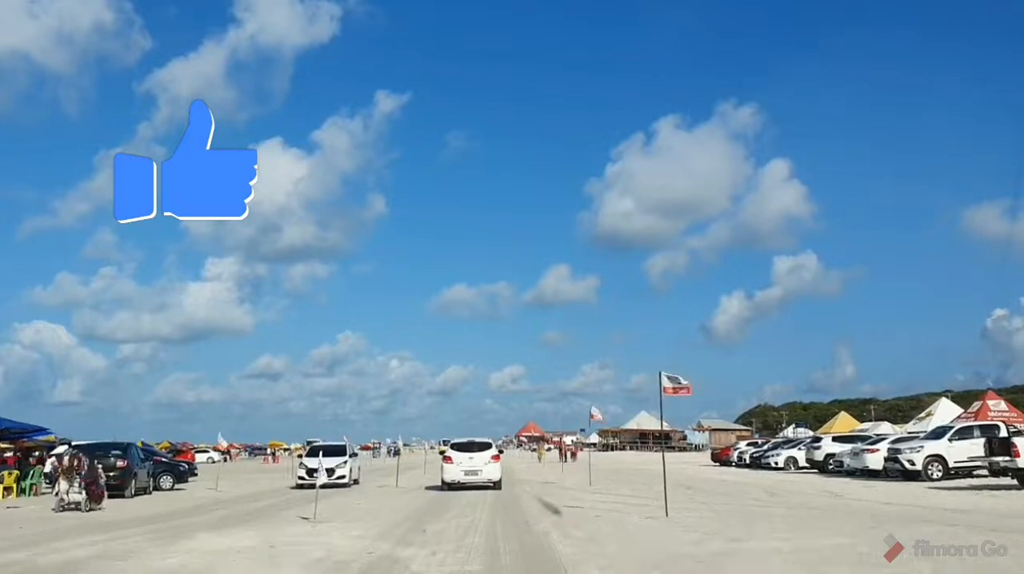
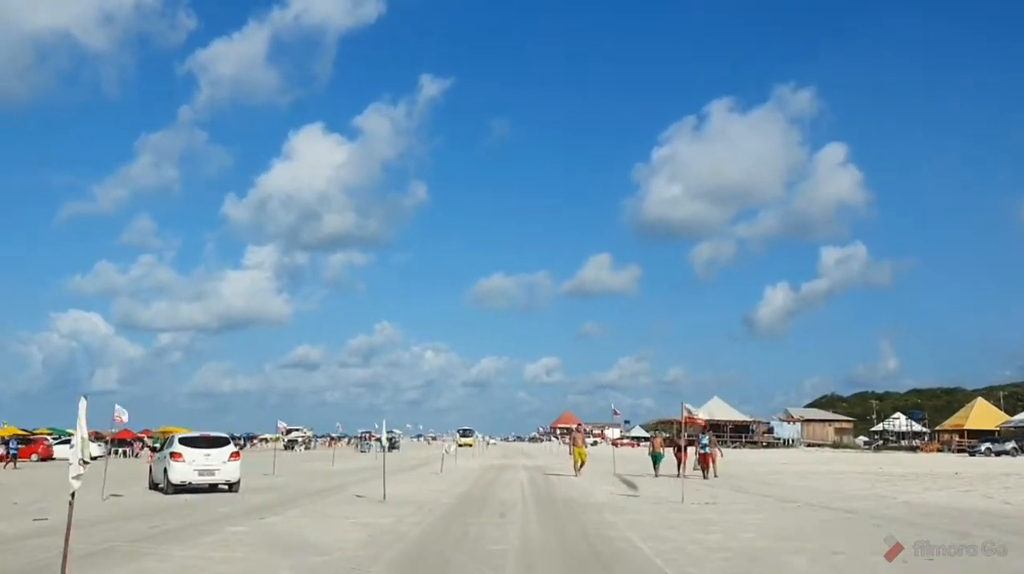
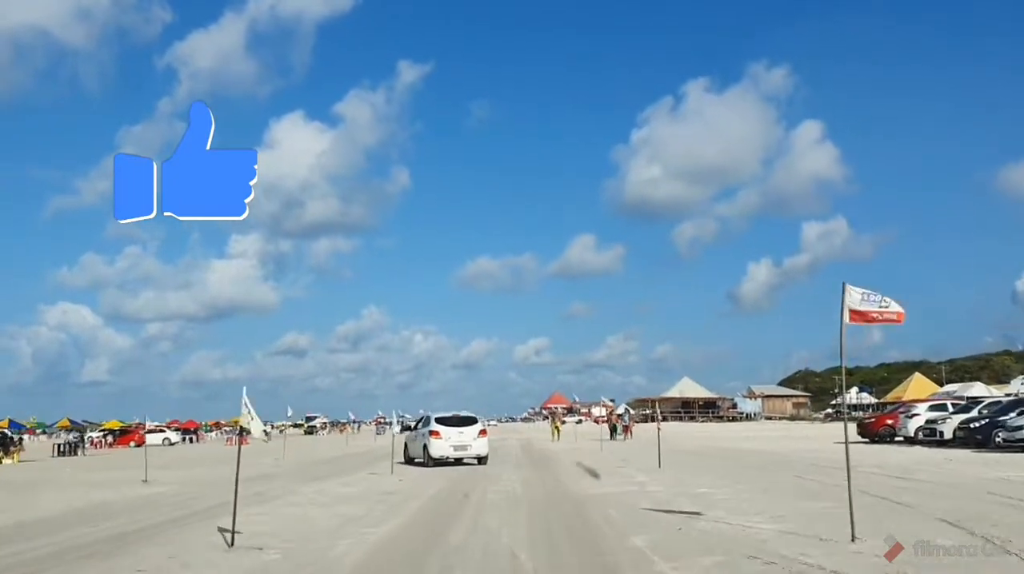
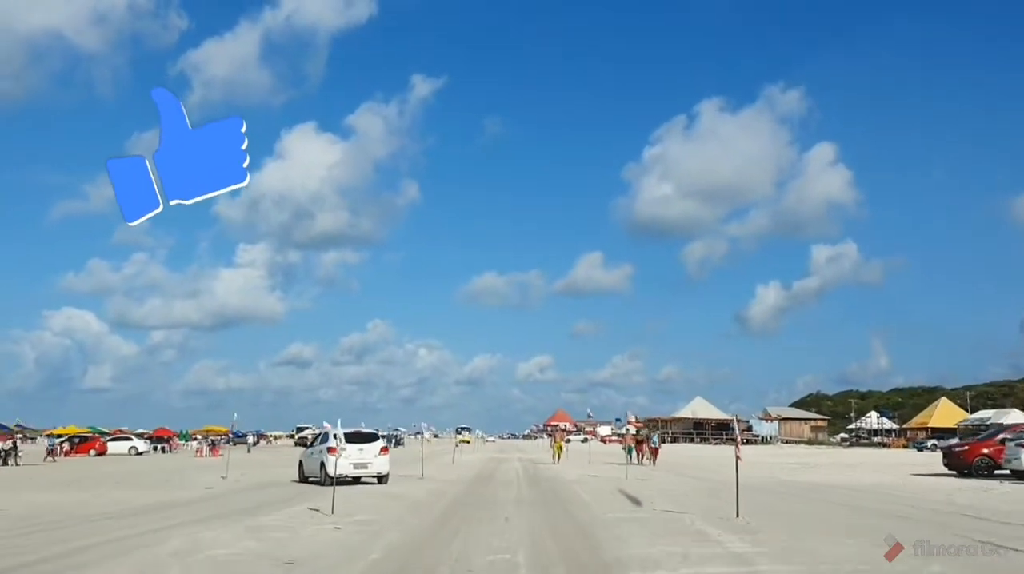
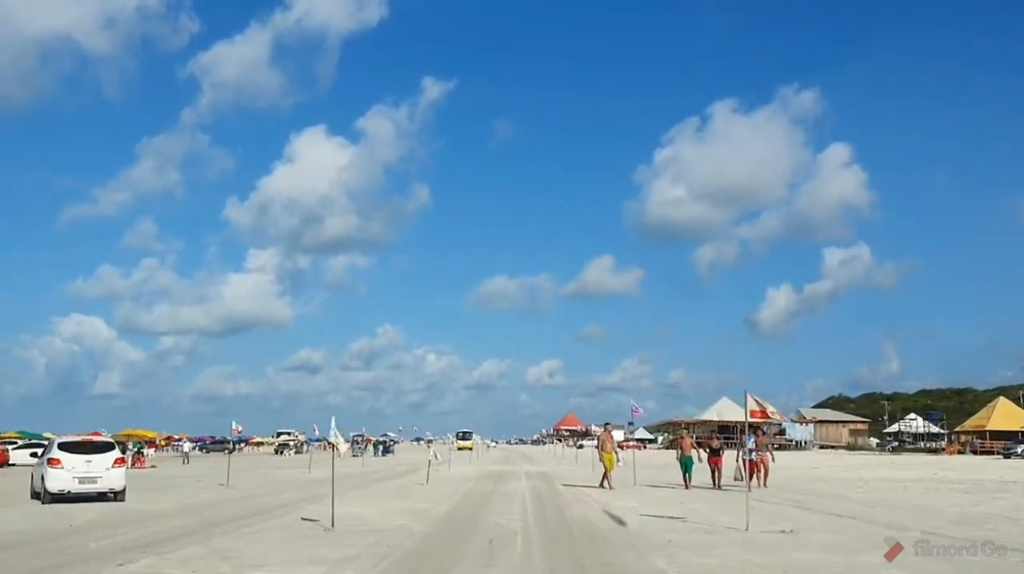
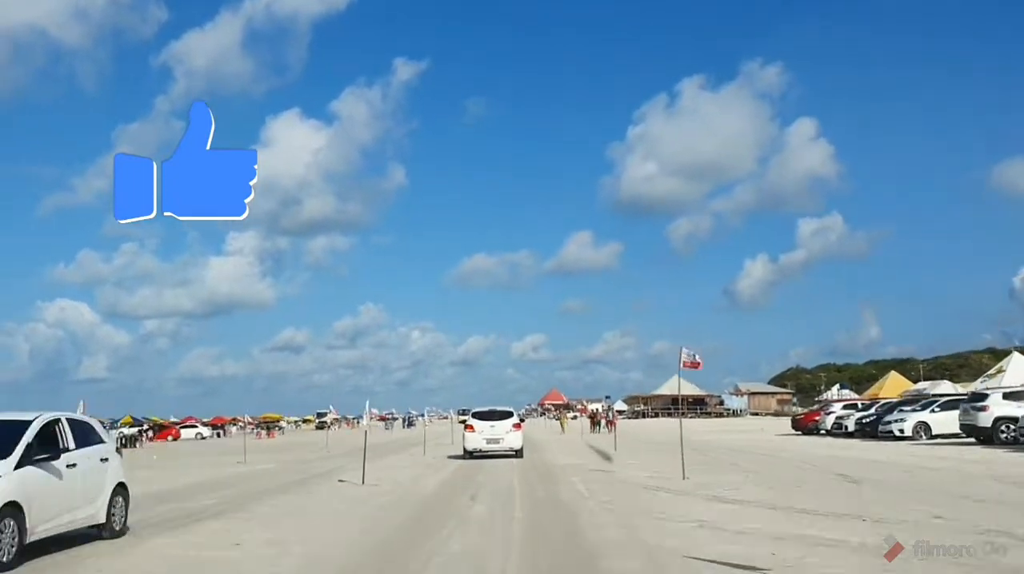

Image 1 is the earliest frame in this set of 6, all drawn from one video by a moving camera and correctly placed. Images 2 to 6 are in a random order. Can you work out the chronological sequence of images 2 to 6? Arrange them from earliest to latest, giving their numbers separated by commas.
6, 3, 4, 2, 5
